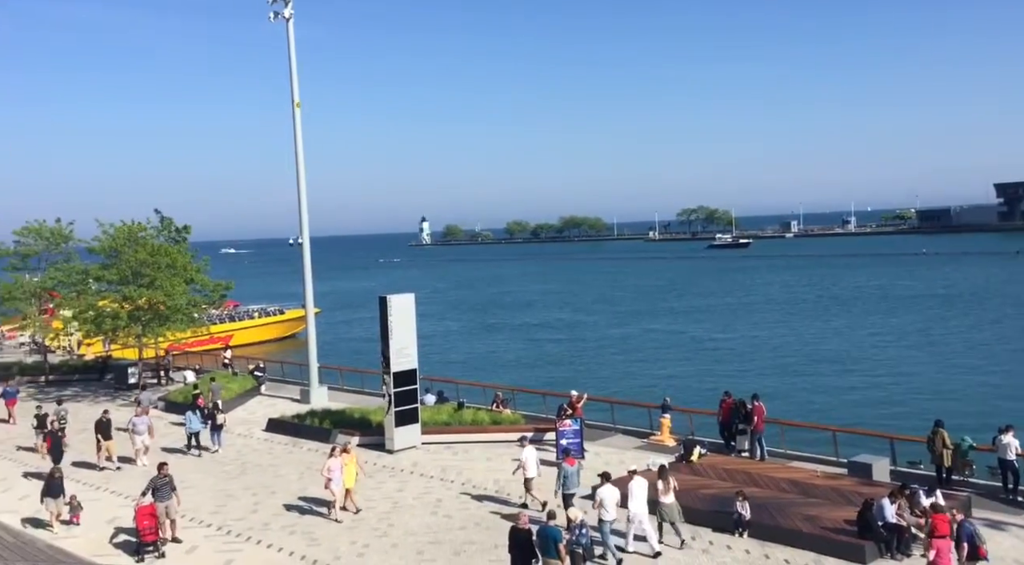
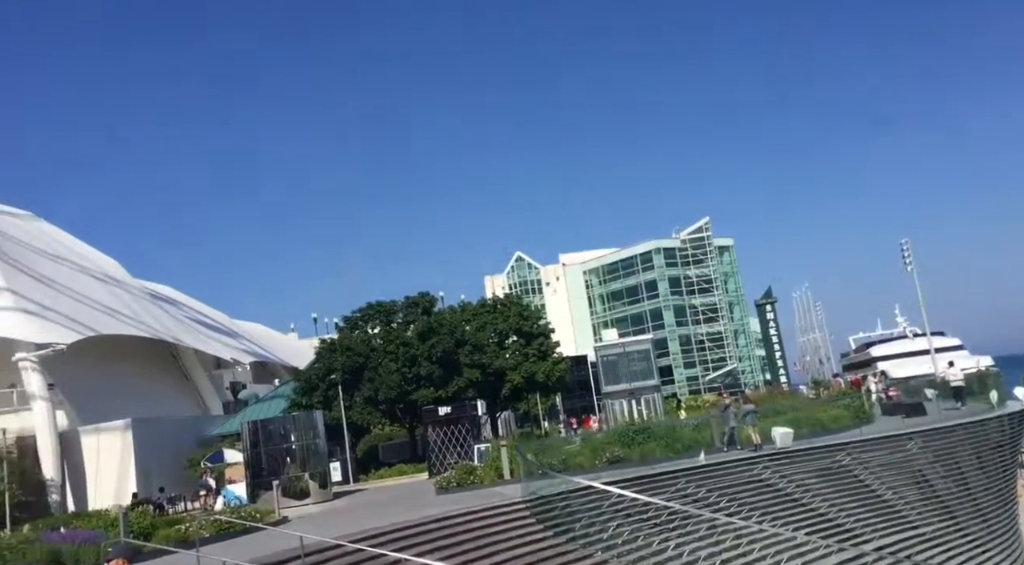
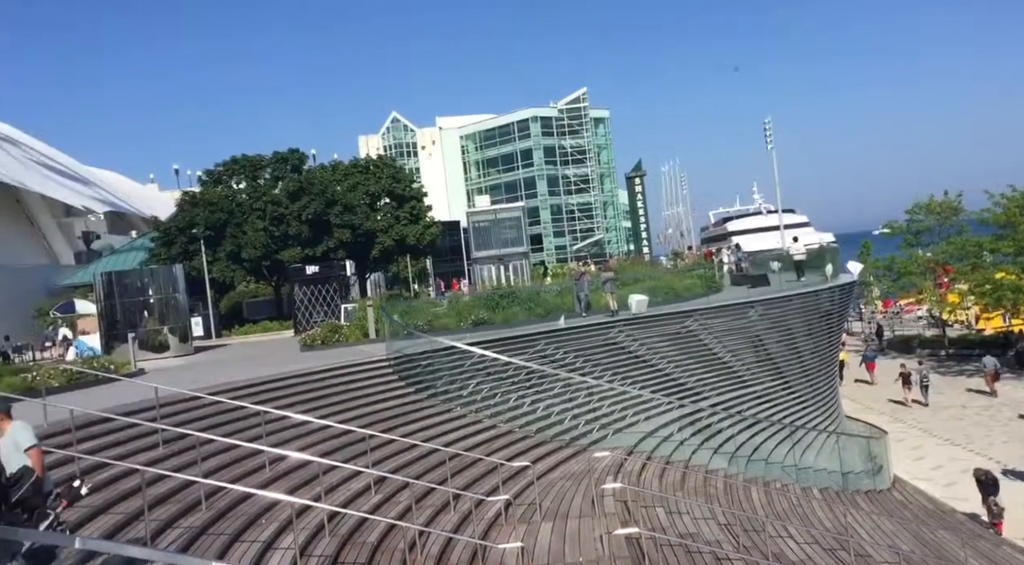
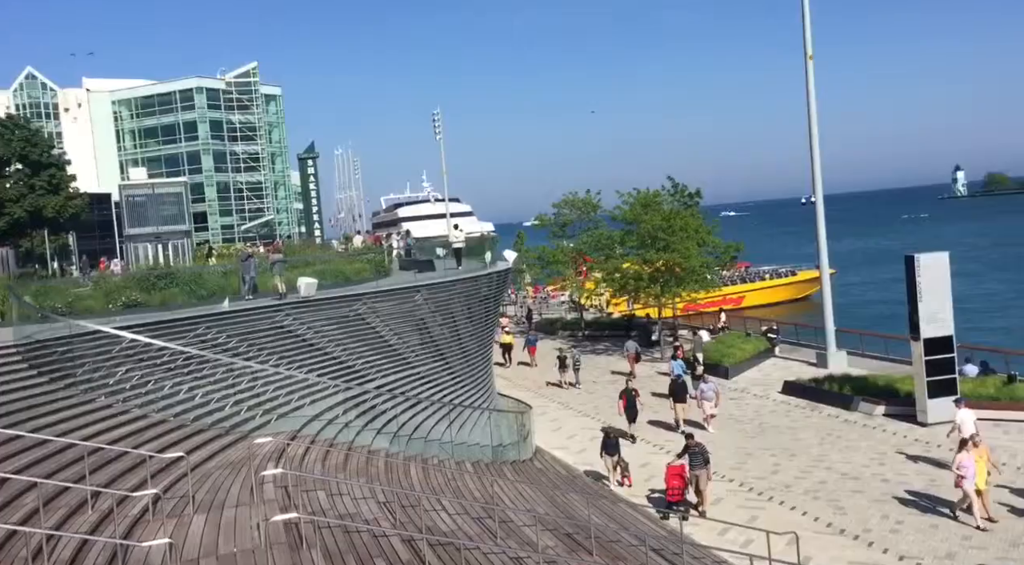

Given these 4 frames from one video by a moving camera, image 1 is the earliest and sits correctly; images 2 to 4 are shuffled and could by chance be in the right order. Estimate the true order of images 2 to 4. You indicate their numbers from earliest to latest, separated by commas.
4, 3, 2
